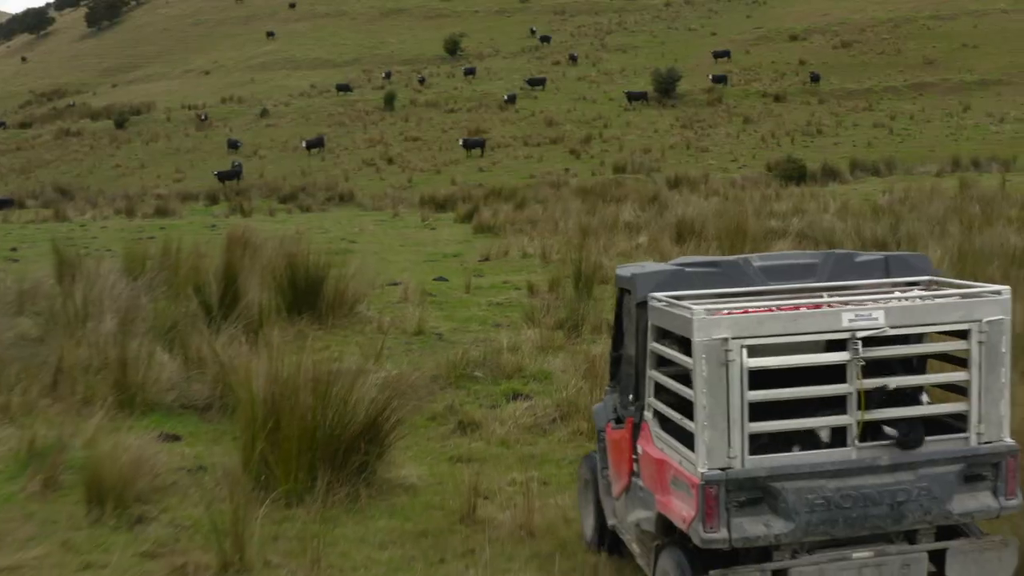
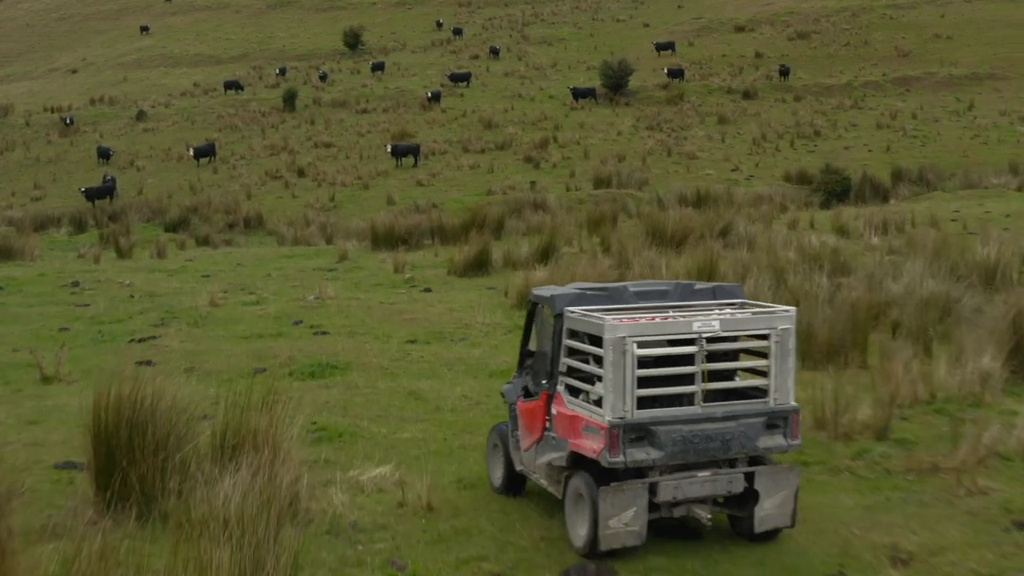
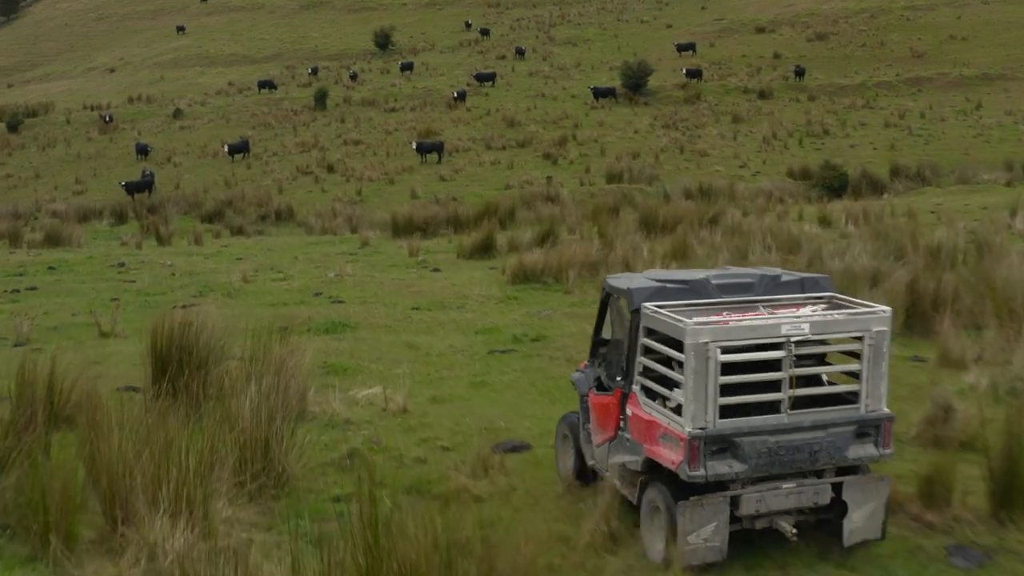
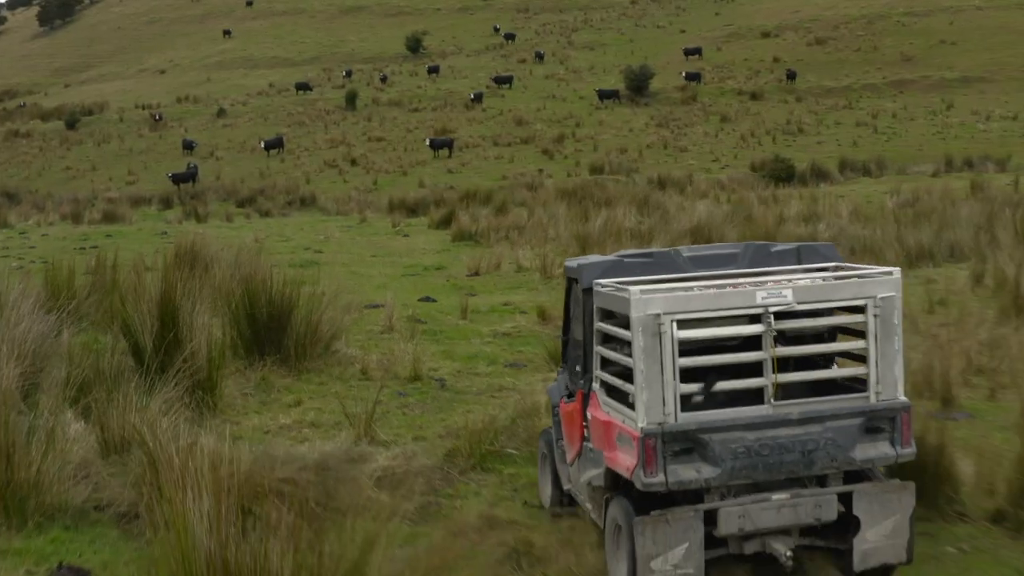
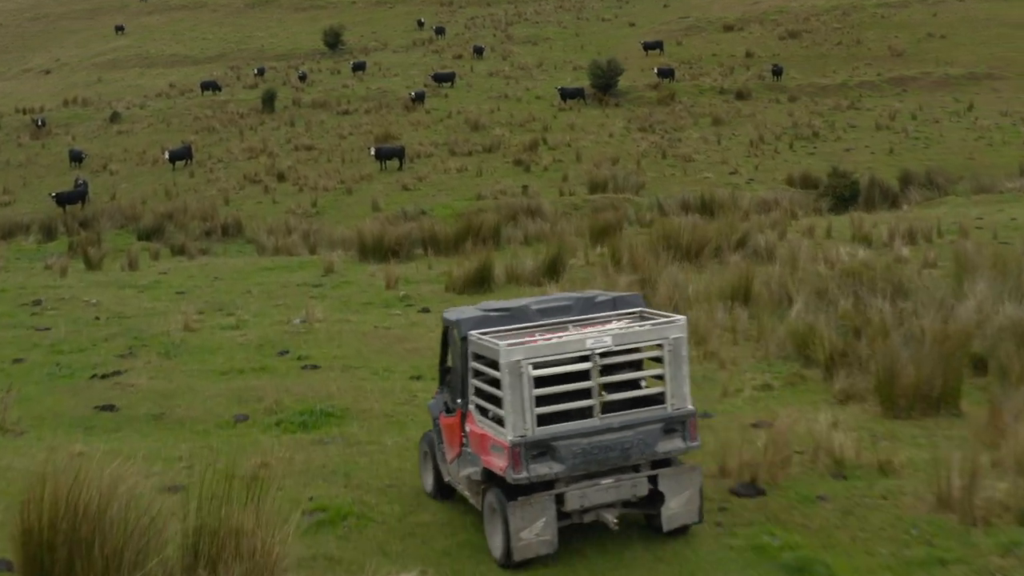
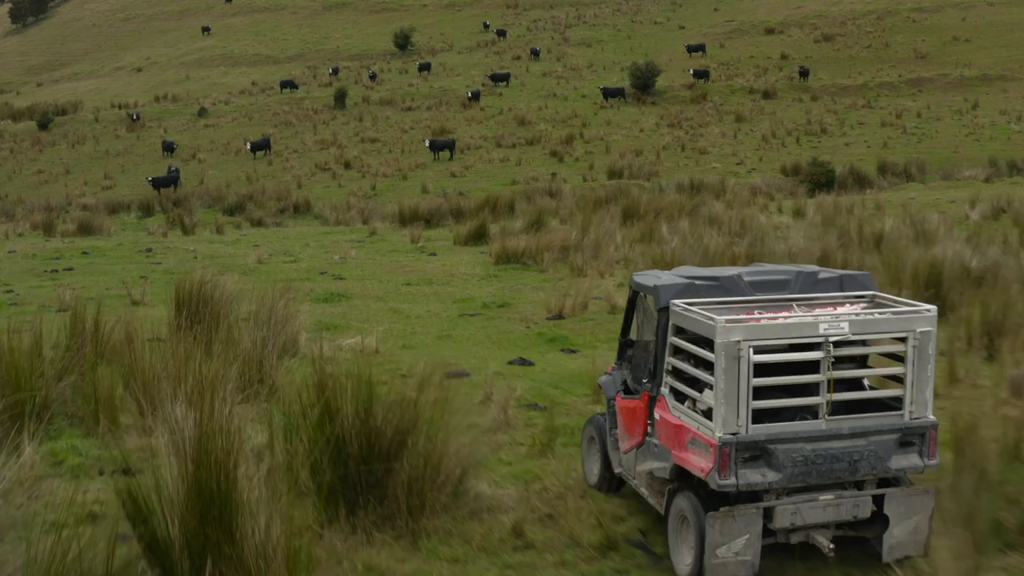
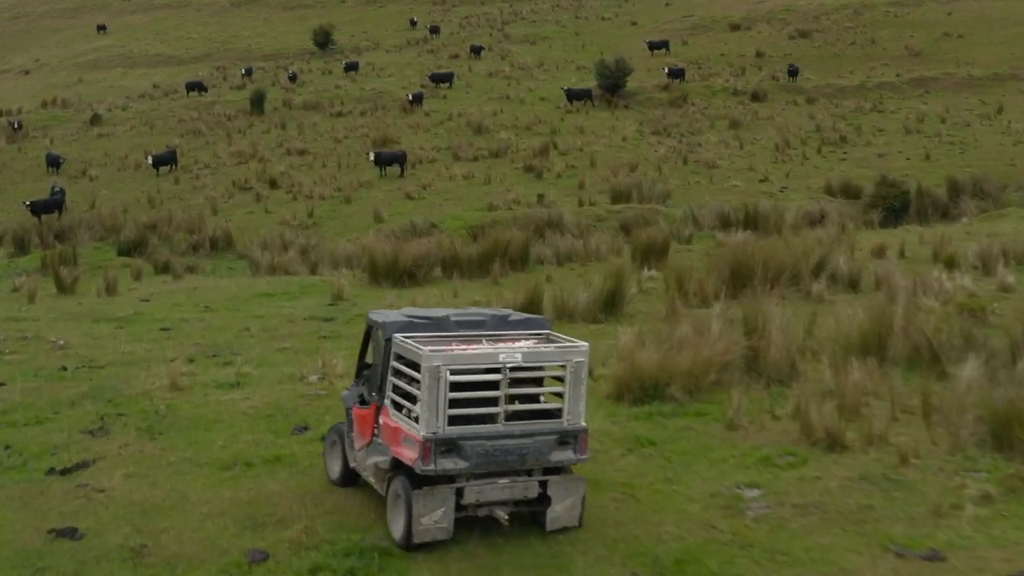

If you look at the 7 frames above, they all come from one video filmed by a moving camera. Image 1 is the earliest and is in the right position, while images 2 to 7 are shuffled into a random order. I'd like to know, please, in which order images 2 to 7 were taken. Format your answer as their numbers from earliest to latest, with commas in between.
4, 6, 3, 2, 5, 7
